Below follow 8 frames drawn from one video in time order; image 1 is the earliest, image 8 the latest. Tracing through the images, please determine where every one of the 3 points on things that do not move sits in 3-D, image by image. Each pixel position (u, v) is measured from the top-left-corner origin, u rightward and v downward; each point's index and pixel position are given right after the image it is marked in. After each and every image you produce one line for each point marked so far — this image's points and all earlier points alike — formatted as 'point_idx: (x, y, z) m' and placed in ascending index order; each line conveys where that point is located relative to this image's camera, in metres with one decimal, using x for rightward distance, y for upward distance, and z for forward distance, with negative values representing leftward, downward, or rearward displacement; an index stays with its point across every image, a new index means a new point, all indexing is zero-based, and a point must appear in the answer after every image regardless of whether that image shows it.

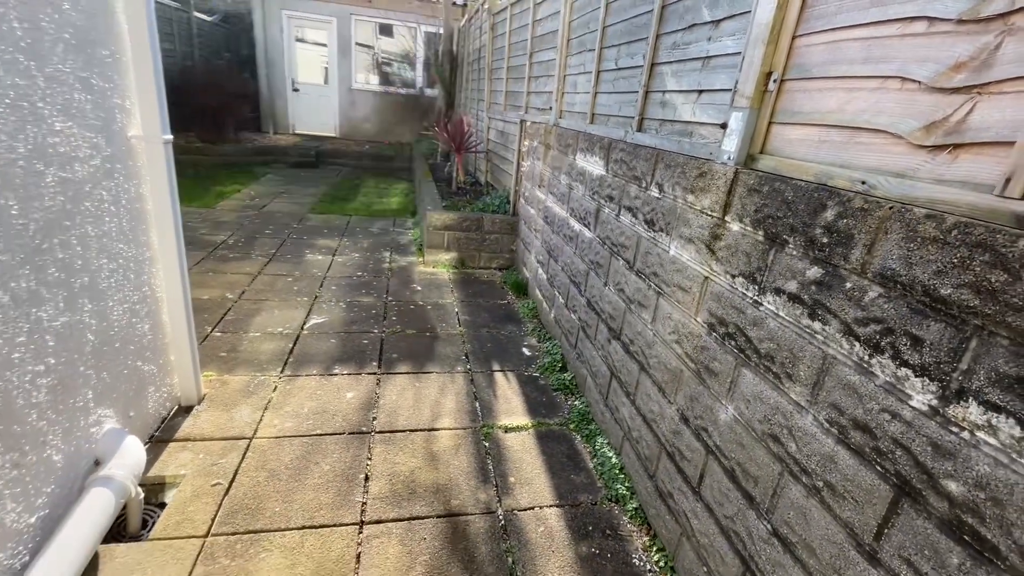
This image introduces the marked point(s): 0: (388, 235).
0: (-1.2, +0.5, +4.7) m
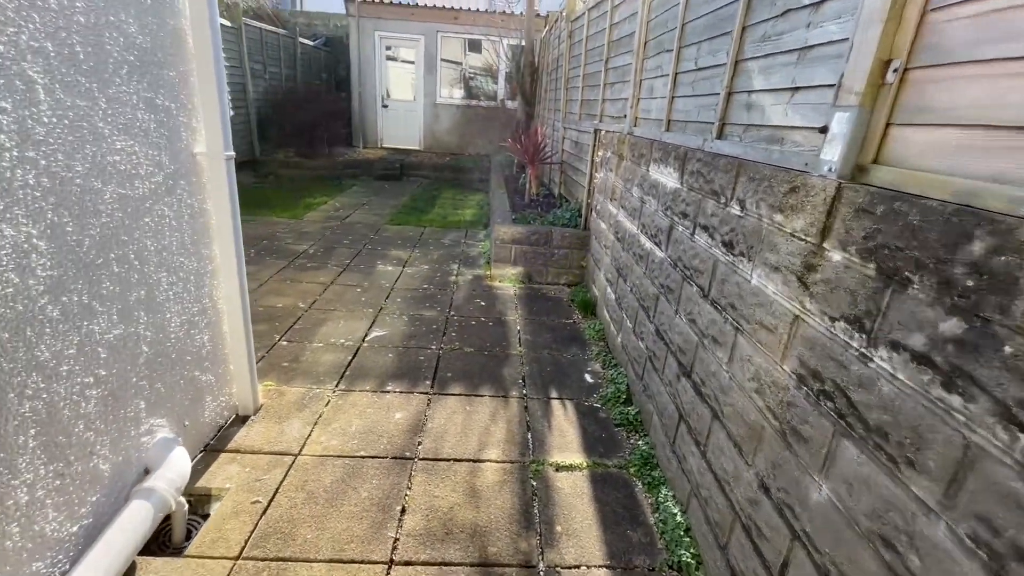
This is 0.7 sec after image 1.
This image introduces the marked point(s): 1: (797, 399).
0: (-0.5, +0.4, +4.6) m
1: (+0.6, -0.3, +1.1) m
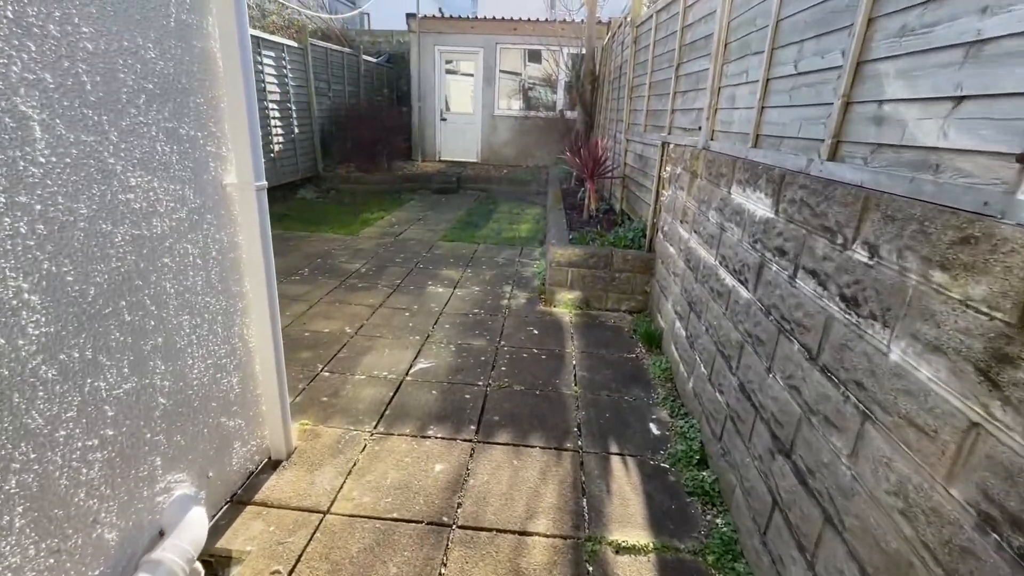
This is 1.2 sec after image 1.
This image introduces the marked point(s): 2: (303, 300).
0: (0.0, +0.2, +4.4) m
1: (+0.7, -0.4, +0.7) m
2: (-1.5, -0.1, +3.5) m
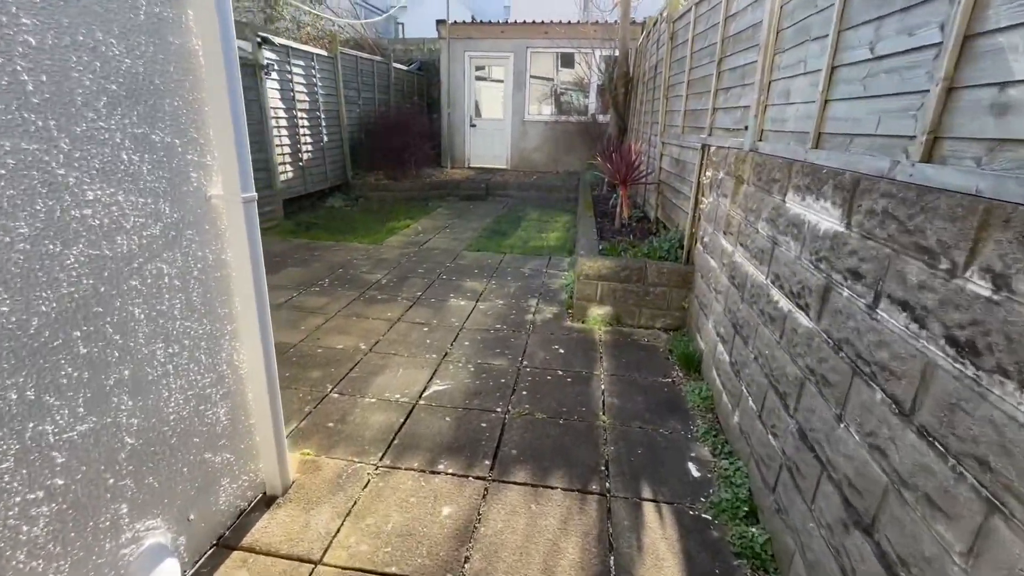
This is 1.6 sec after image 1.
0: (+0.2, +0.1, +4.2) m
1: (+0.7, -0.5, +0.5) m
2: (-1.4, -0.2, +3.4) m
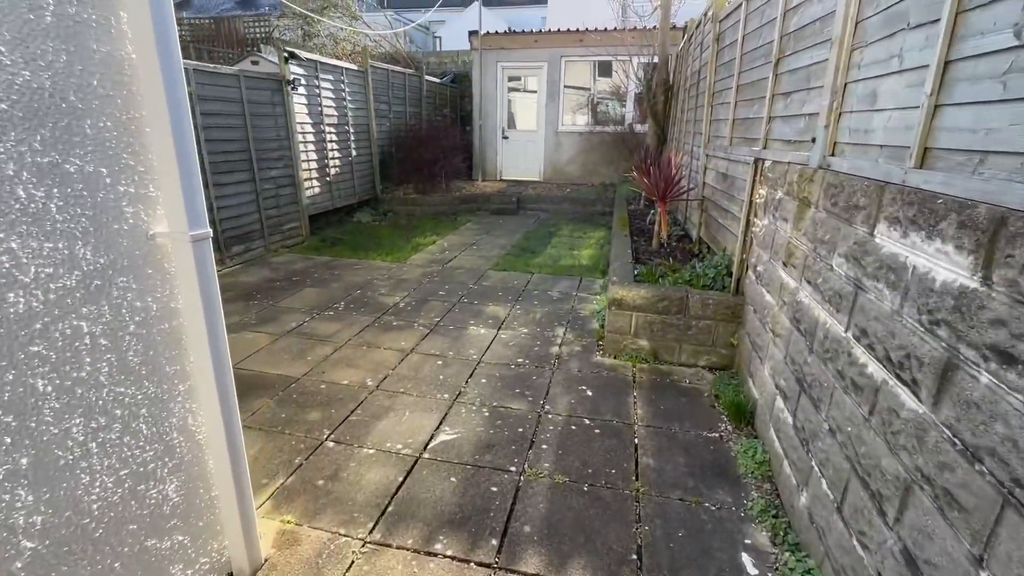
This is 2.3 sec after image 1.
0: (+0.5, -0.1, +3.9) m
1: (+0.6, -0.6, +0.1) m
2: (-1.2, -0.3, +3.2) m
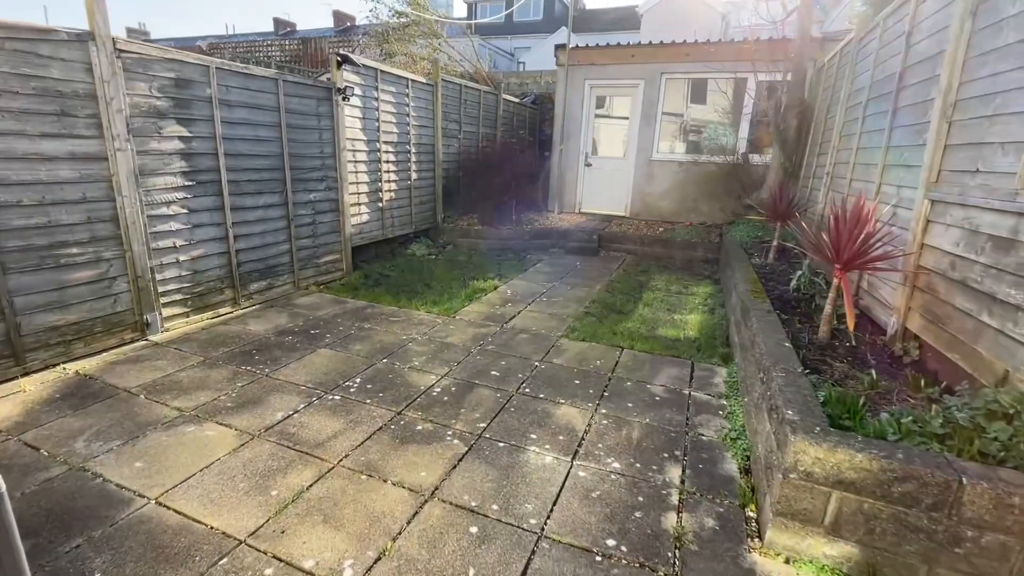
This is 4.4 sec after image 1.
0: (+0.9, -0.7, +2.6) m
1: (+0.5, -0.9, -1.2) m
2: (-0.8, -0.7, +2.1) m
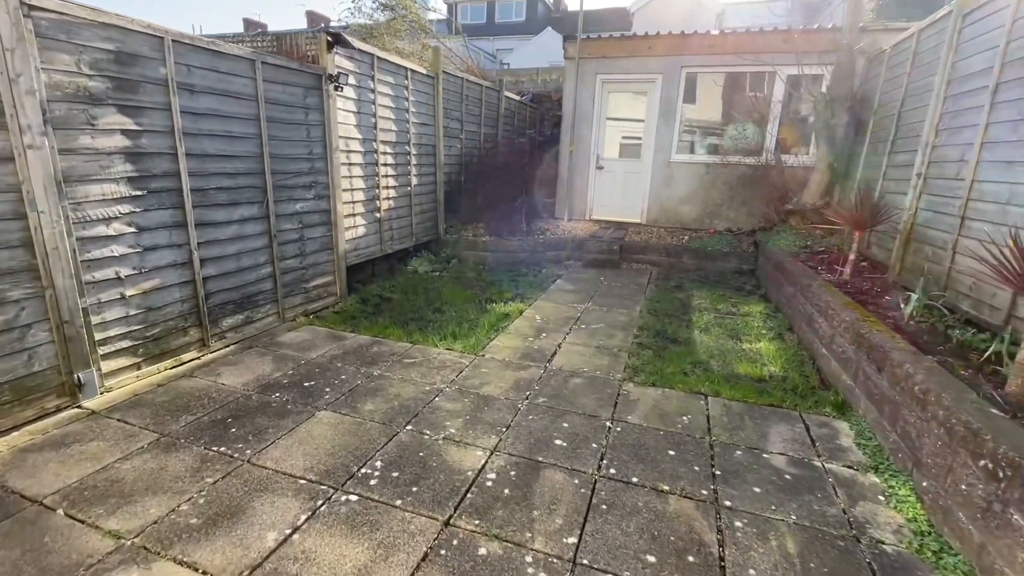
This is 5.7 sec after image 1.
0: (+1.2, -0.8, +1.9) m
1: (+1.0, -1.1, -1.9) m
2: (-0.5, -0.9, +1.3) m
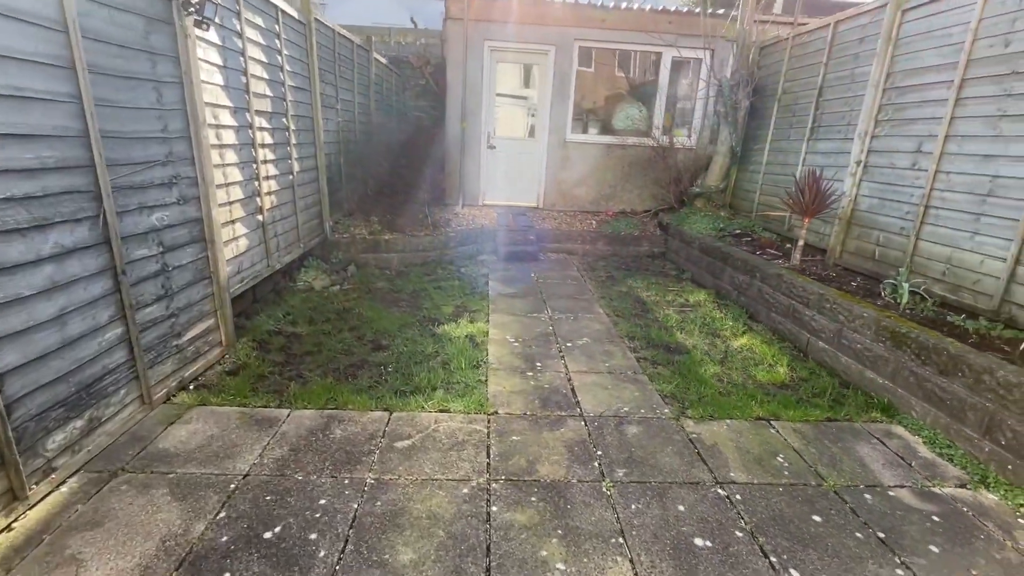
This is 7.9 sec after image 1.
0: (+1.7, -0.9, +1.7) m
1: (+2.9, -1.3, -1.9) m
2: (+0.3, -1.2, +0.6) m
